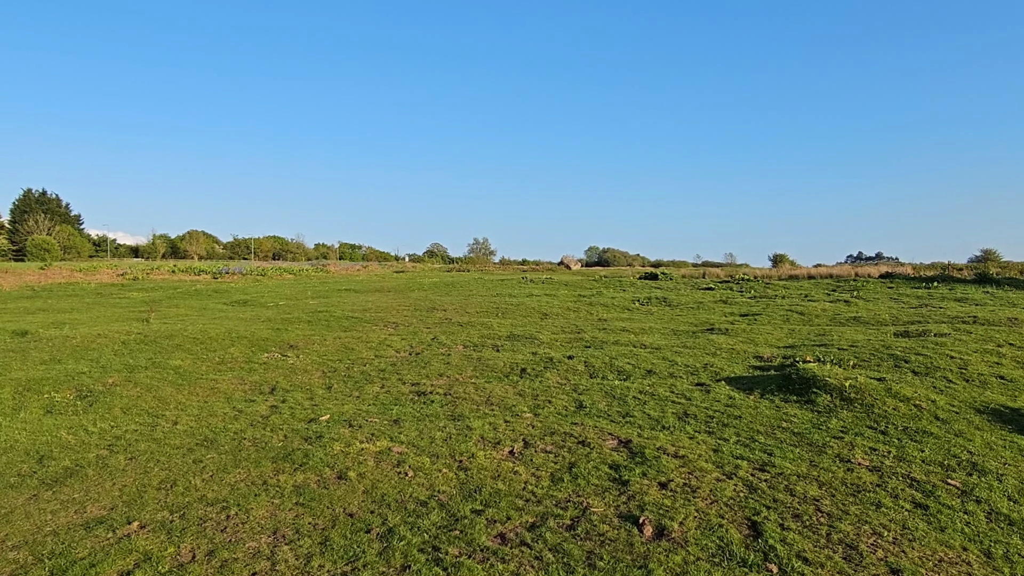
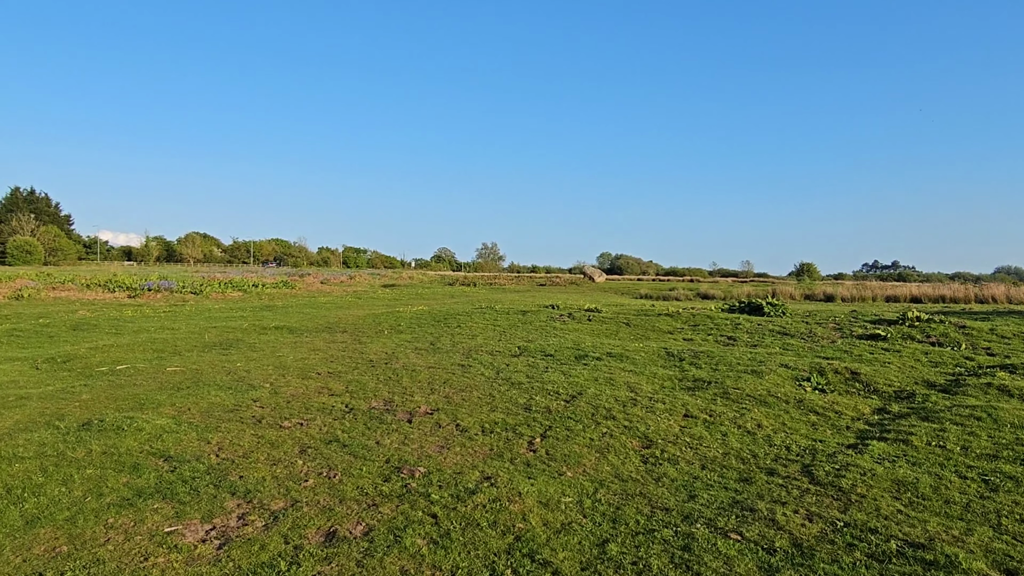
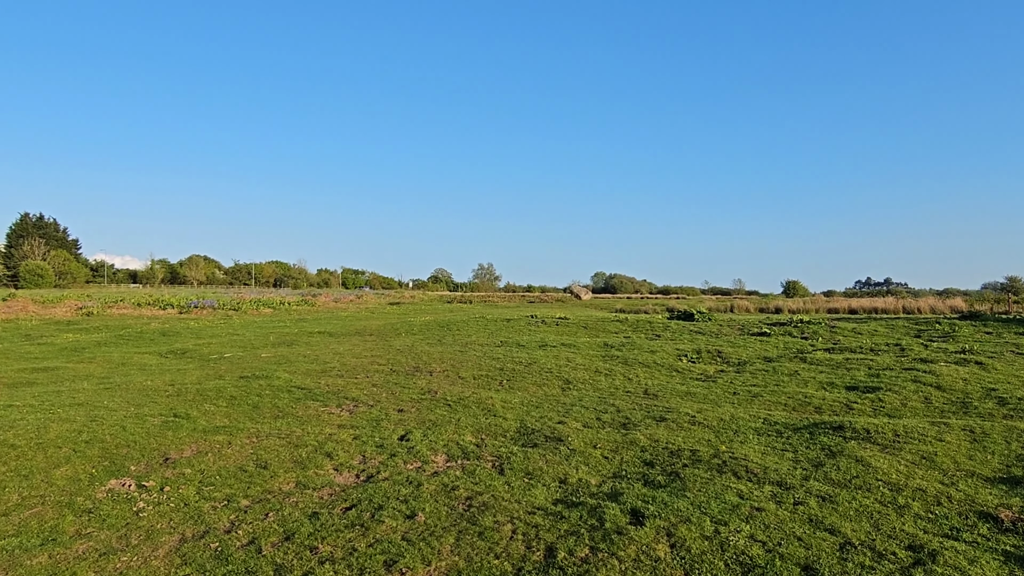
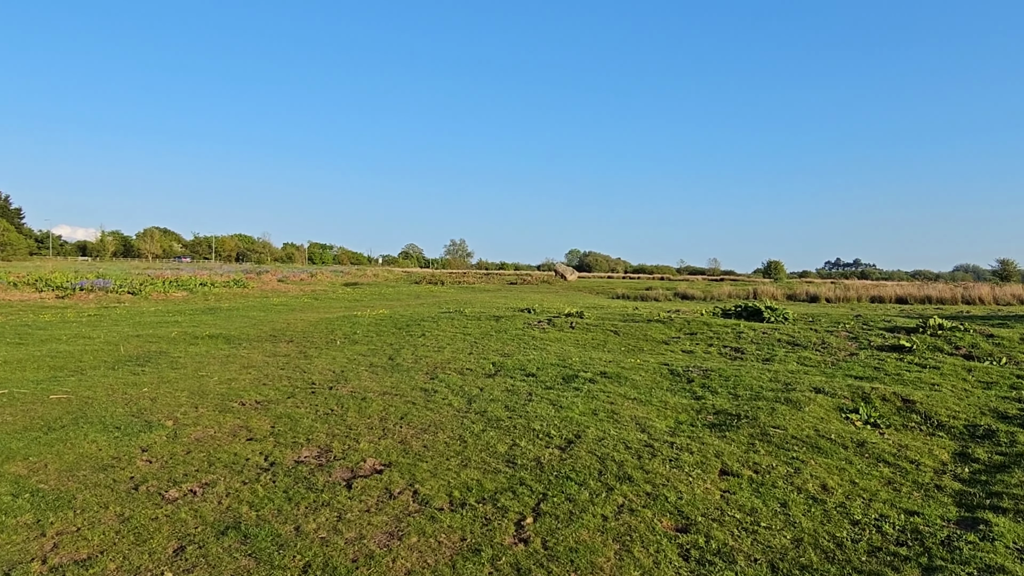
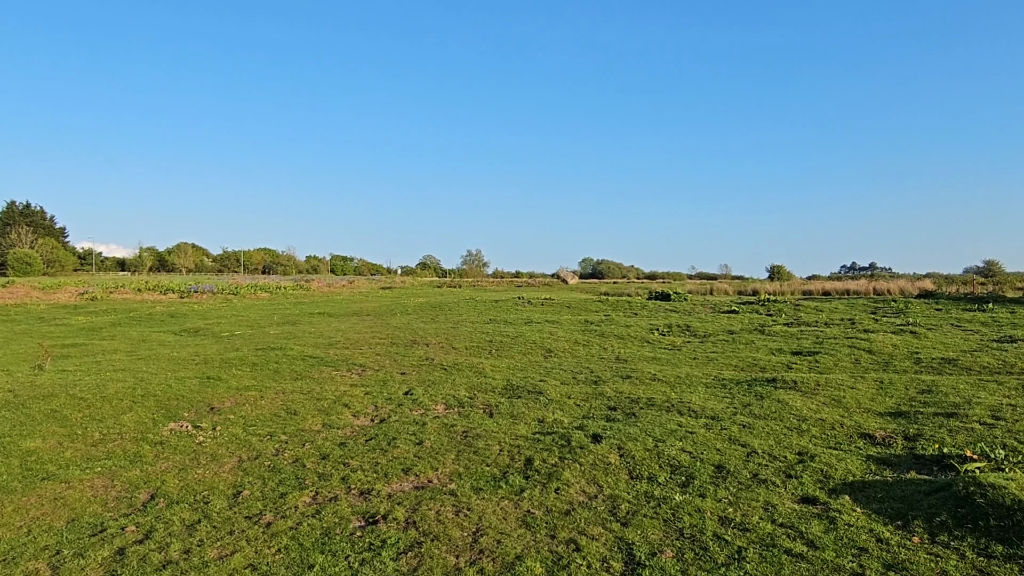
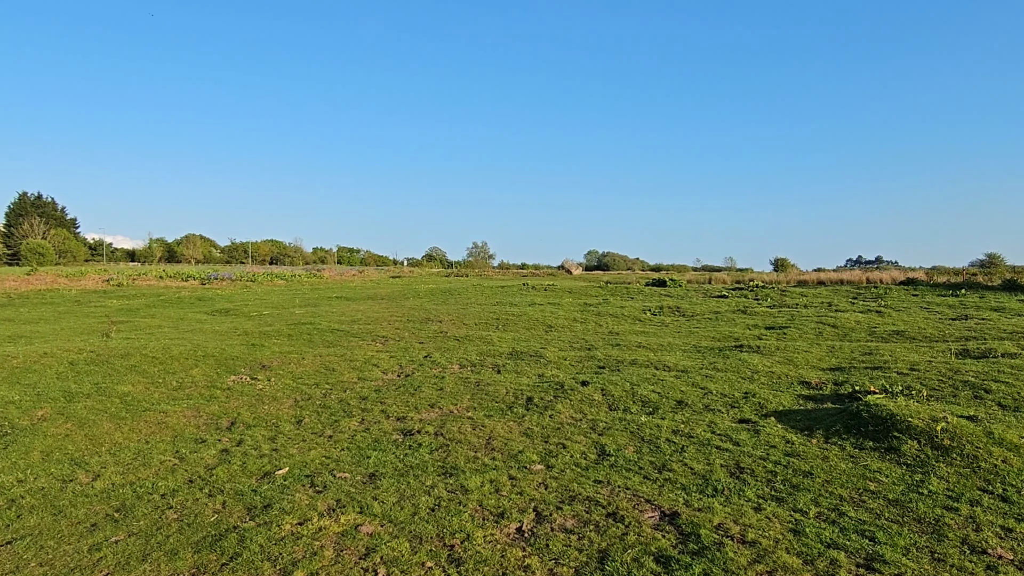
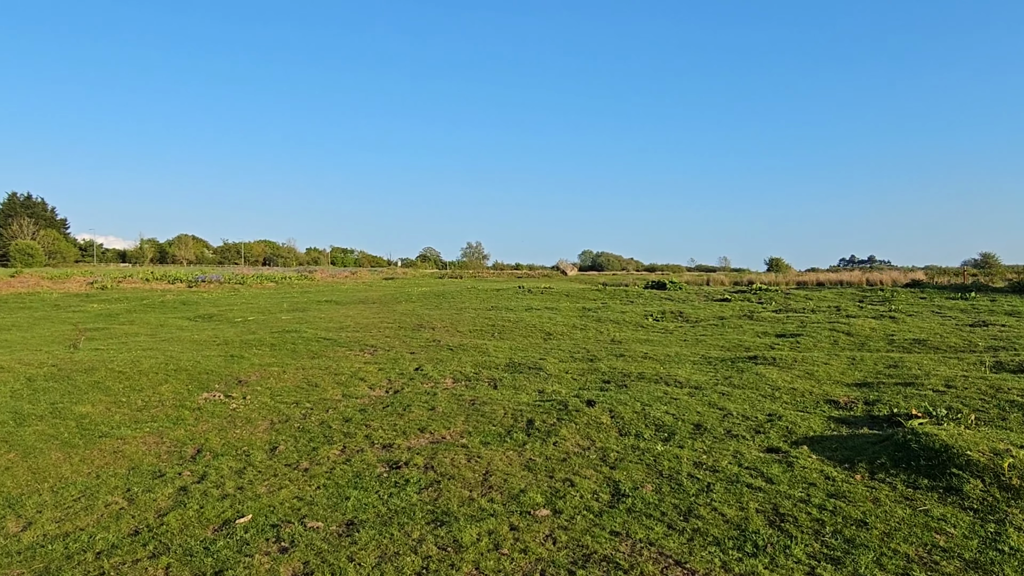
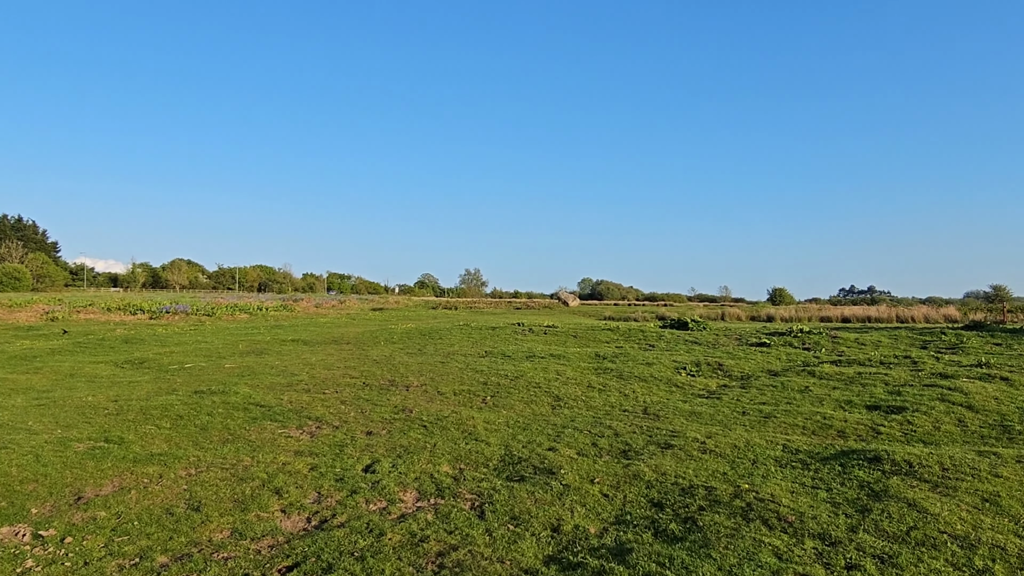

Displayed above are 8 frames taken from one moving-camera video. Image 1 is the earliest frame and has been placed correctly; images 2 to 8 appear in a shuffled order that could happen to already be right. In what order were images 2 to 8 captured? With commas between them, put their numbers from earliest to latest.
6, 7, 5, 3, 8, 2, 4
